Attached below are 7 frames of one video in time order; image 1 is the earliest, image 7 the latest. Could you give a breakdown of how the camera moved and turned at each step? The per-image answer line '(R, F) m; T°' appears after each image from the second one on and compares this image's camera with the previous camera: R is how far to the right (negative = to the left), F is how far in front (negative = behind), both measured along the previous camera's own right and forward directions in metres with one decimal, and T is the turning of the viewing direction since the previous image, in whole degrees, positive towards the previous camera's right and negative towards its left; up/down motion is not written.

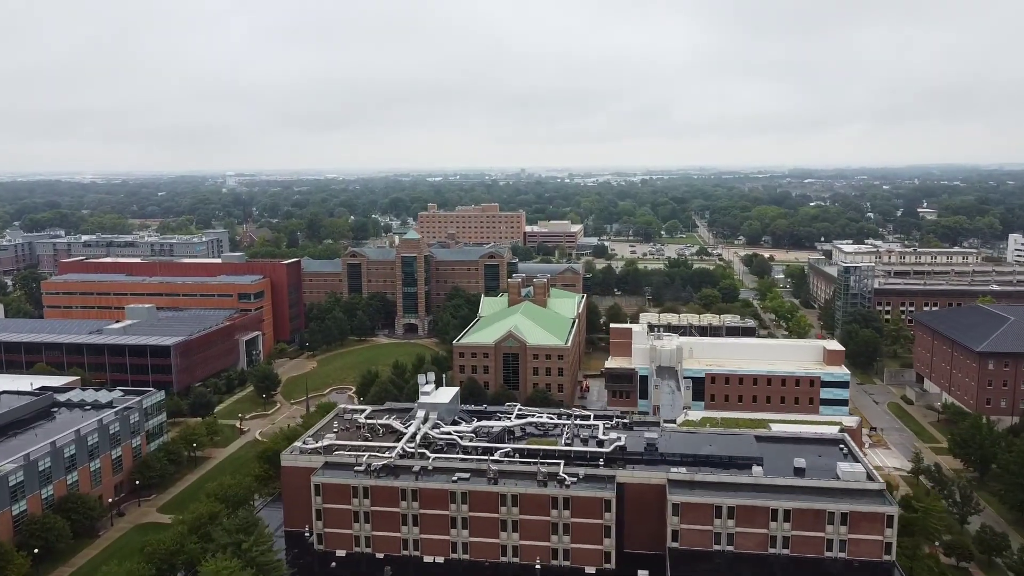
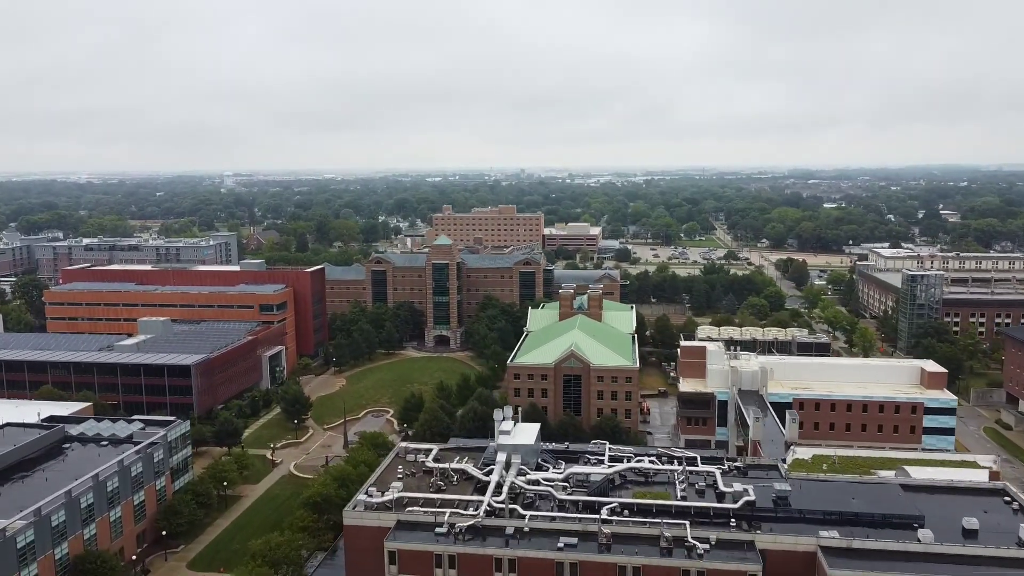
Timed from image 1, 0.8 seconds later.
(-4.5, +5.9) m; 0°
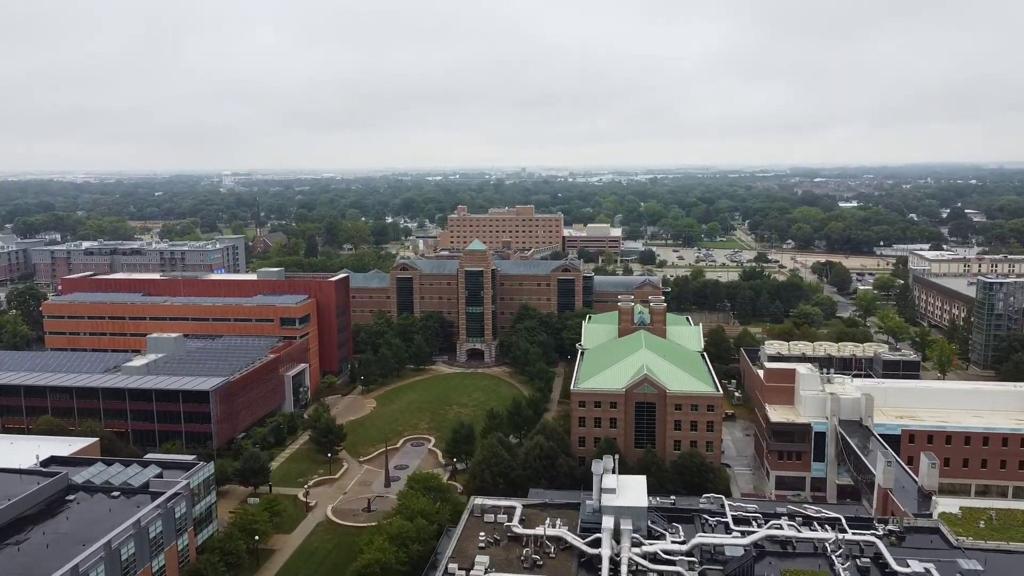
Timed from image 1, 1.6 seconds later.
(-4.0, +6.3) m; 0°
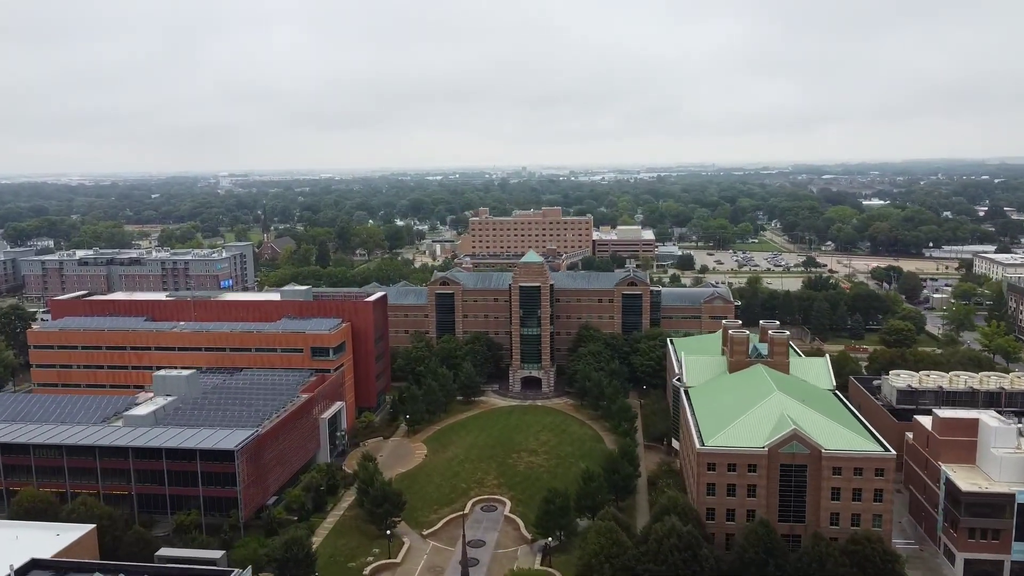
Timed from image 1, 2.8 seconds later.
(-5.4, +9.8) m; 0°
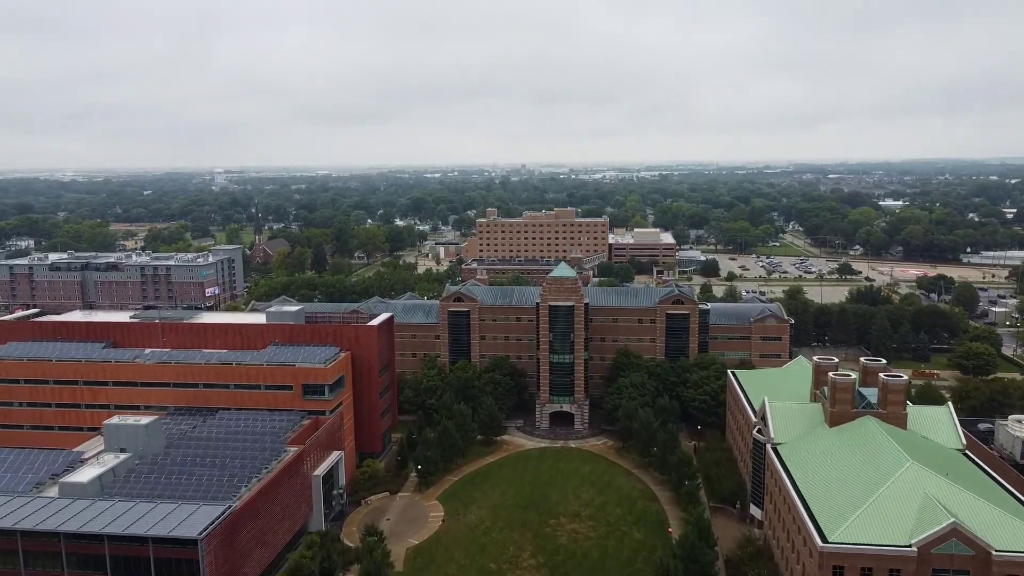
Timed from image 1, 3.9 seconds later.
(-2.2, +9.3) m; 0°
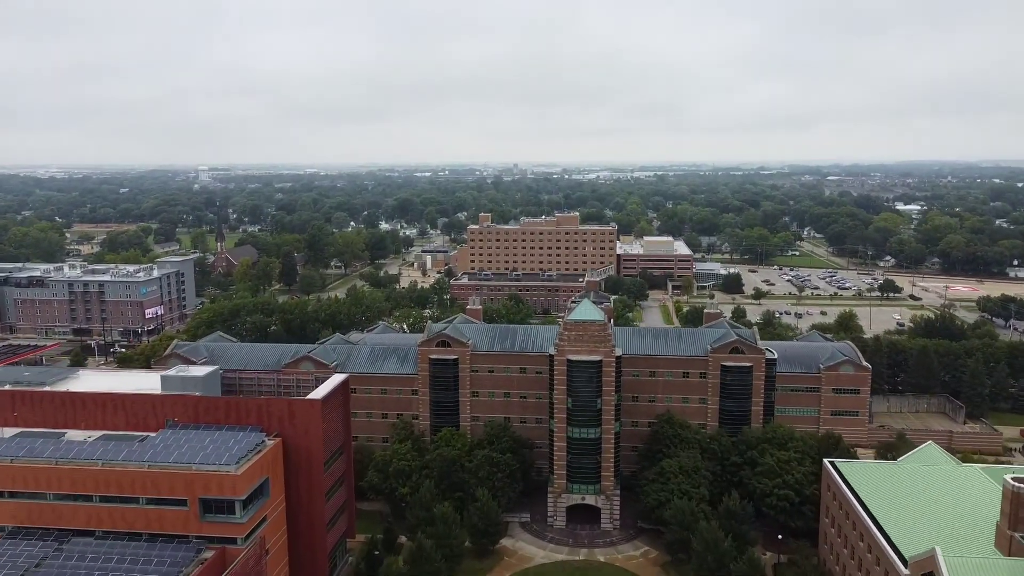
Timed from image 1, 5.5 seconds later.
(-0.7, +14.6) m; +1°
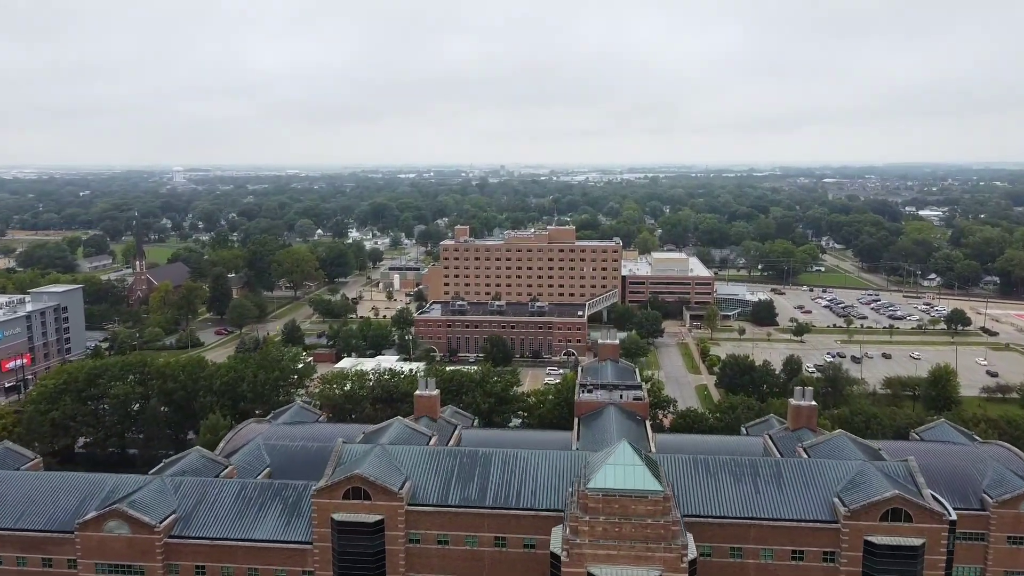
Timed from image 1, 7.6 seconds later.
(+0.6, +19.6) m; +1°
